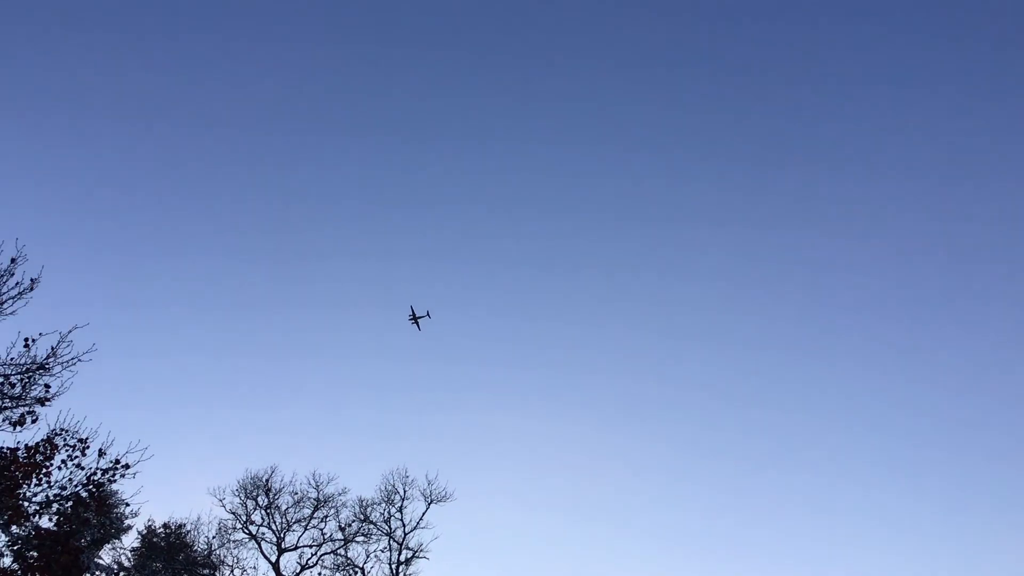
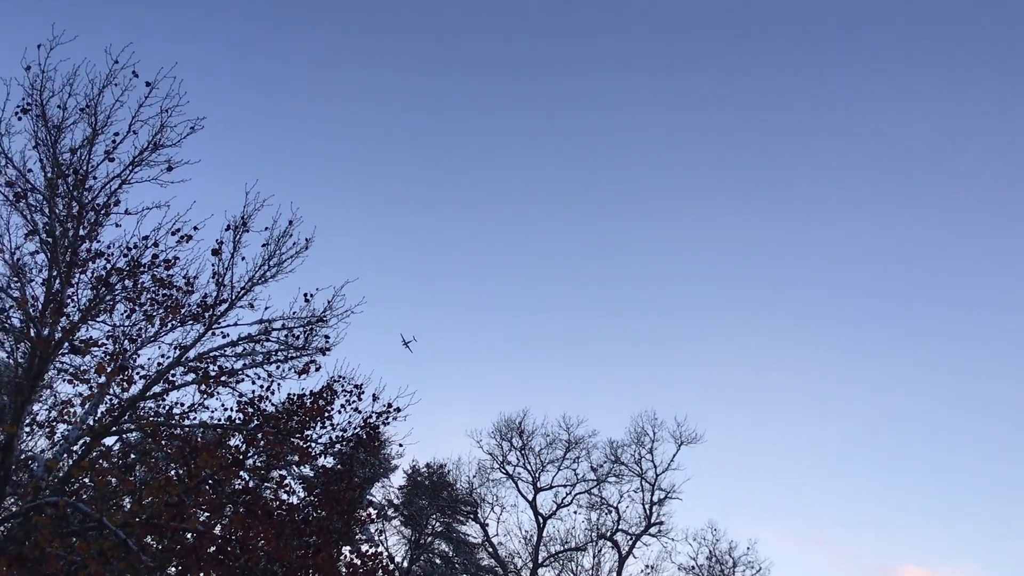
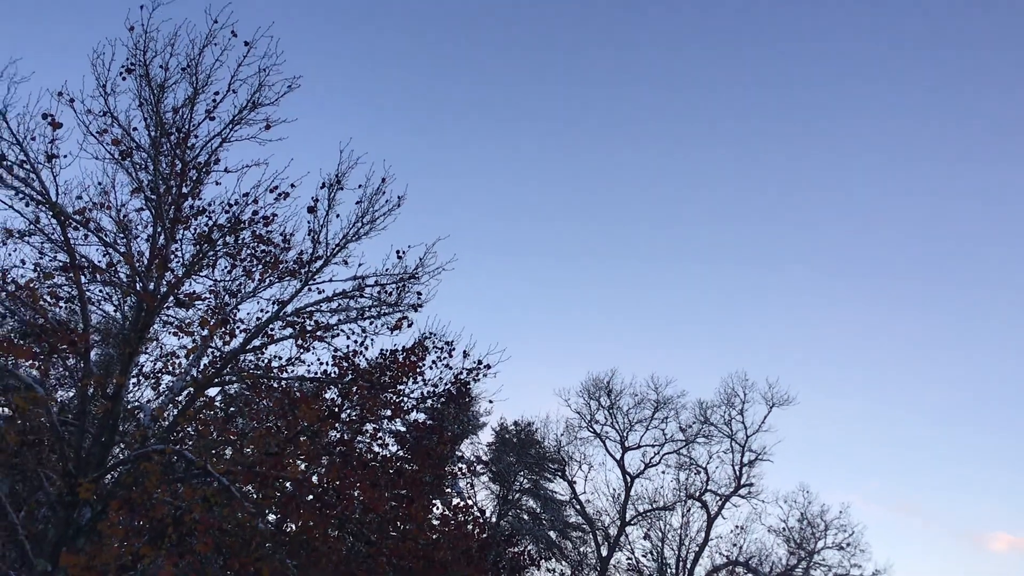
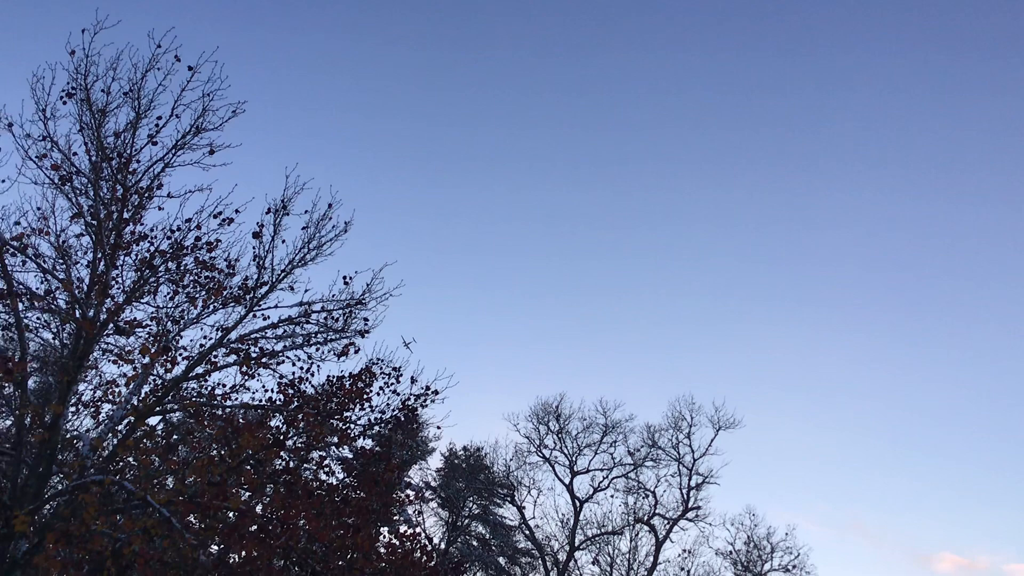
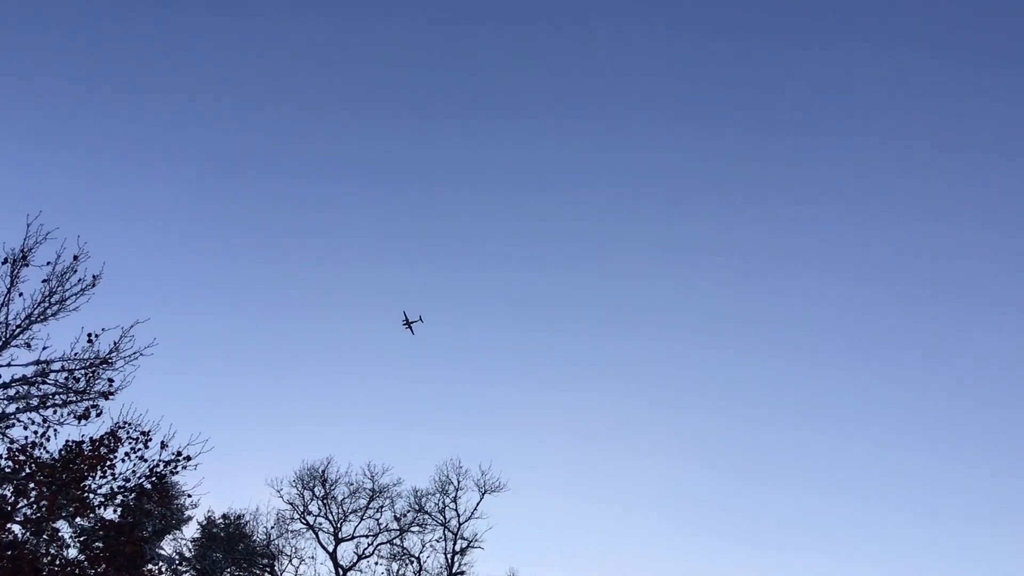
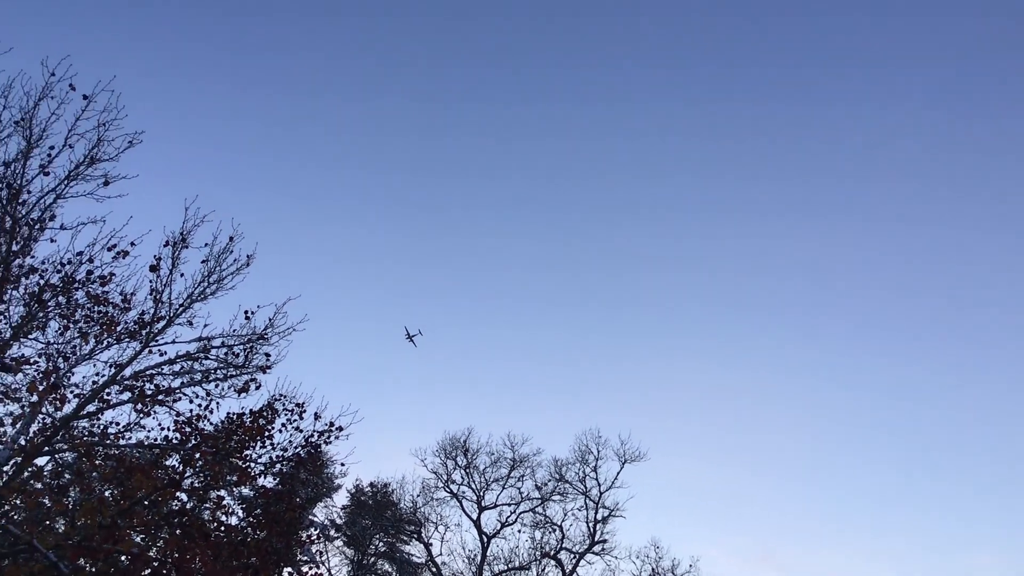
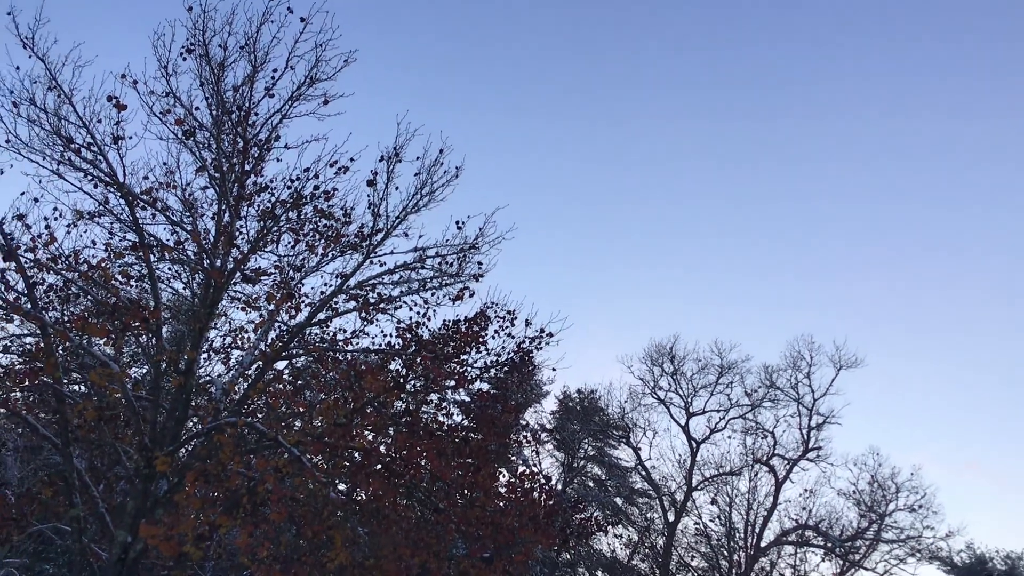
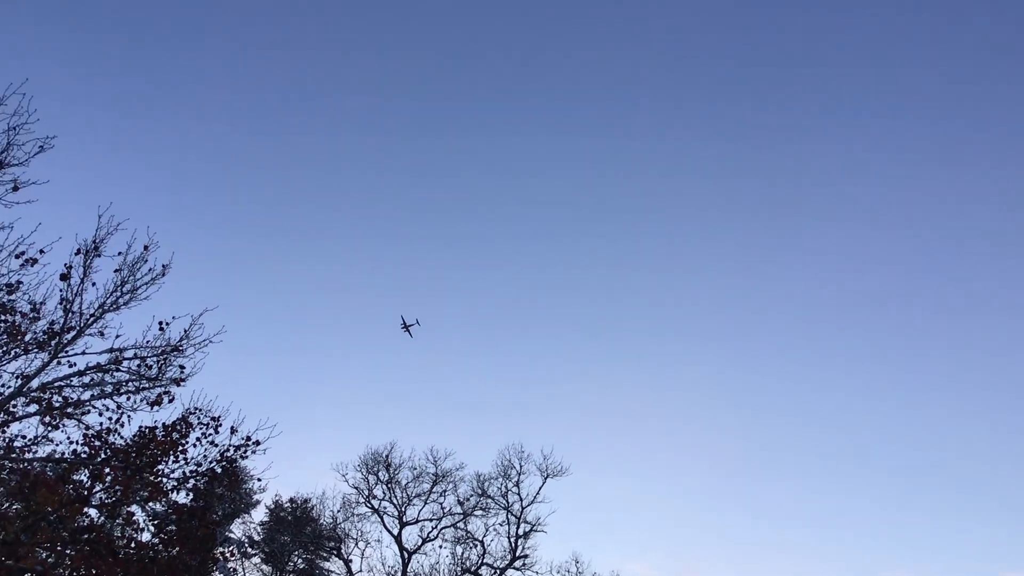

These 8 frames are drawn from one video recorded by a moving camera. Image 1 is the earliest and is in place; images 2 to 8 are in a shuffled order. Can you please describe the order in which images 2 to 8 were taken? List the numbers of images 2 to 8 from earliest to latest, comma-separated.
5, 8, 6, 2, 4, 3, 7
